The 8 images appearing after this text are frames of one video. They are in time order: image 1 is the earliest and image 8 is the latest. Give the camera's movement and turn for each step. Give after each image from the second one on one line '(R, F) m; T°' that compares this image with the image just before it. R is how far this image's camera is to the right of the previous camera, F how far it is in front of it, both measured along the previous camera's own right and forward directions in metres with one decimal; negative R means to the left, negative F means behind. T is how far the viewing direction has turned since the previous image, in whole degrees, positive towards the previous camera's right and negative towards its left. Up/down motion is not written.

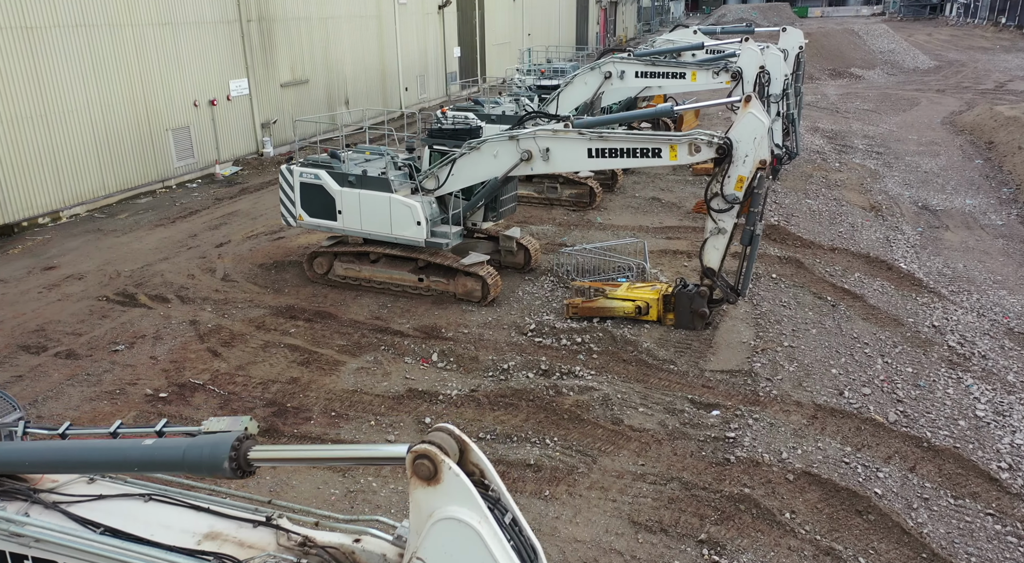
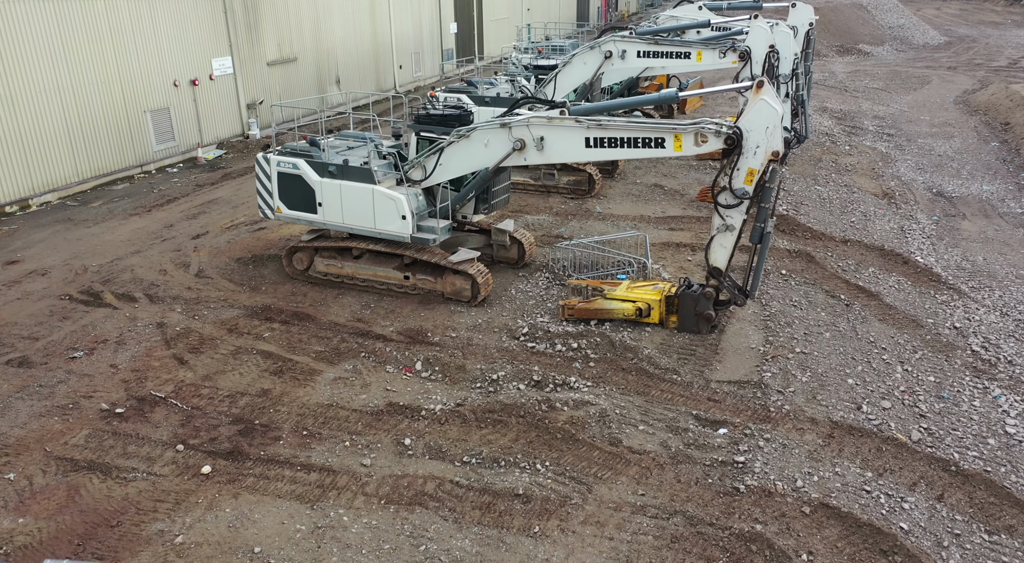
(+0.1, +0.7) m; 0°
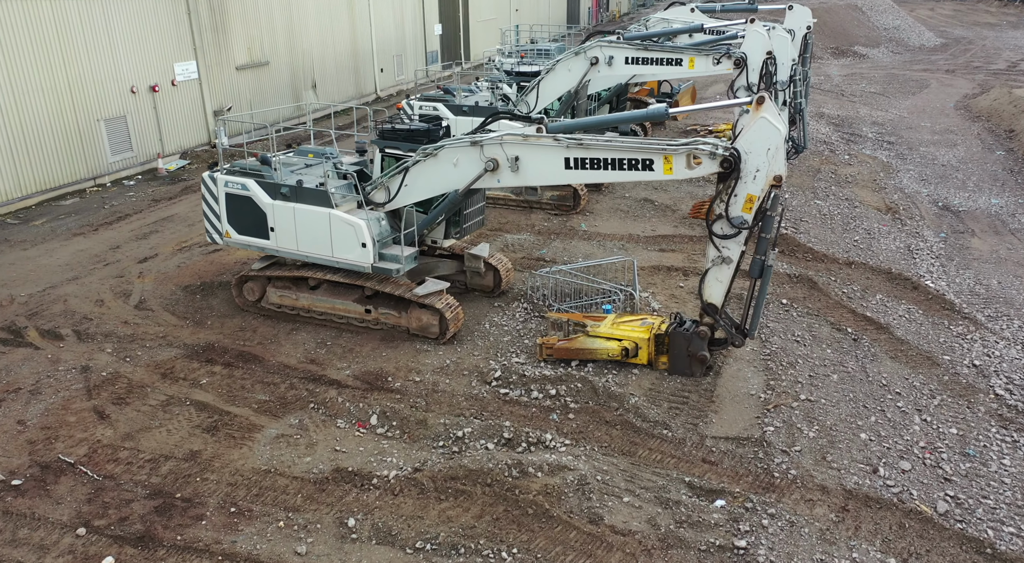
(+0.2, +1.0) m; +1°
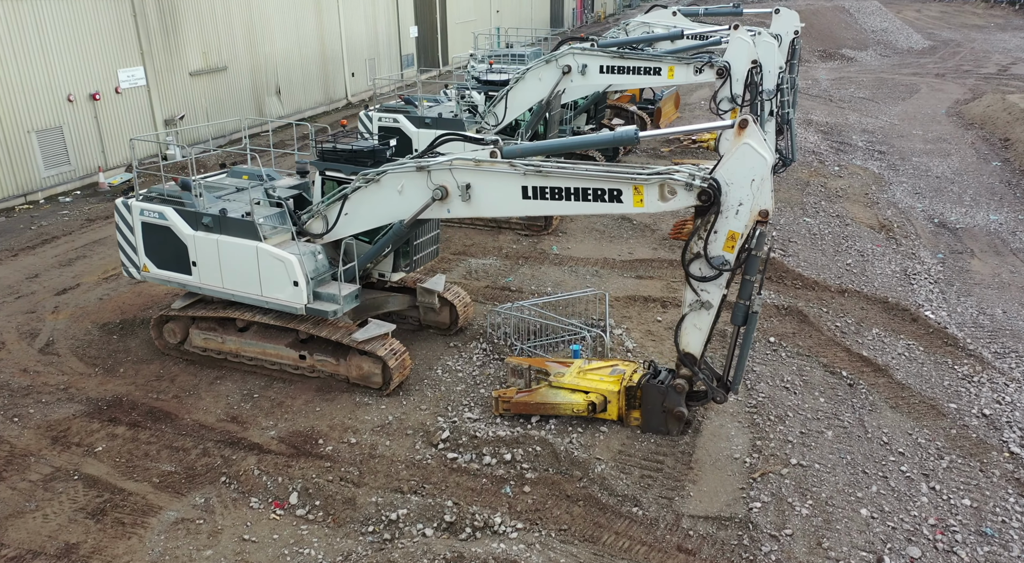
(+0.3, +1.0) m; +1°
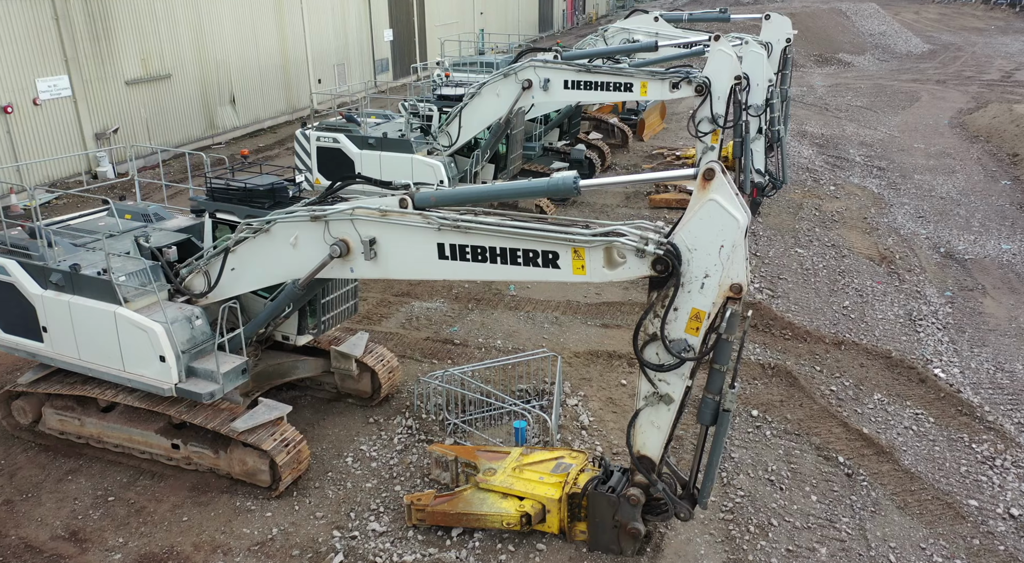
(+0.6, +1.5) m; 0°
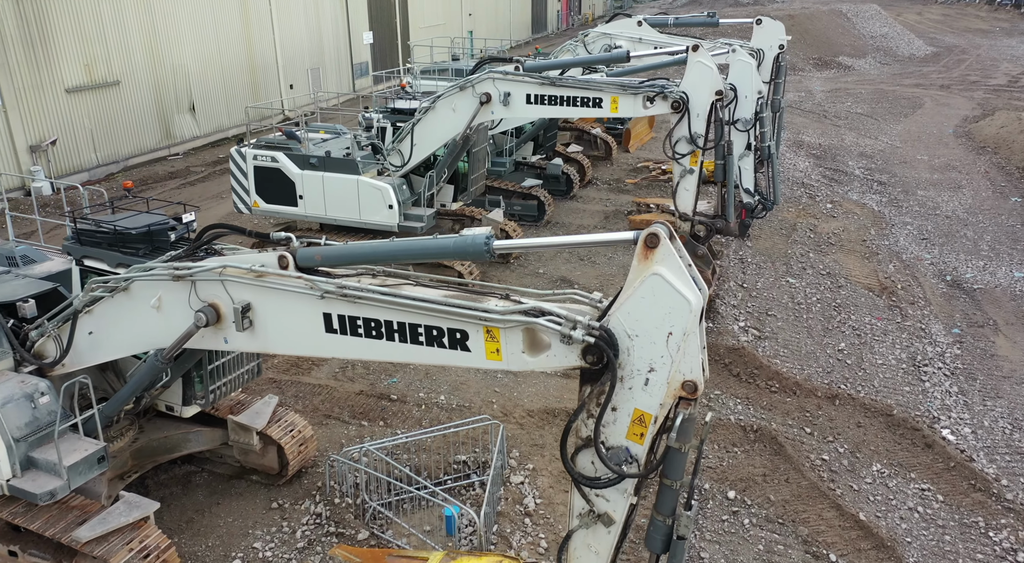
(+0.5, +1.2) m; 0°
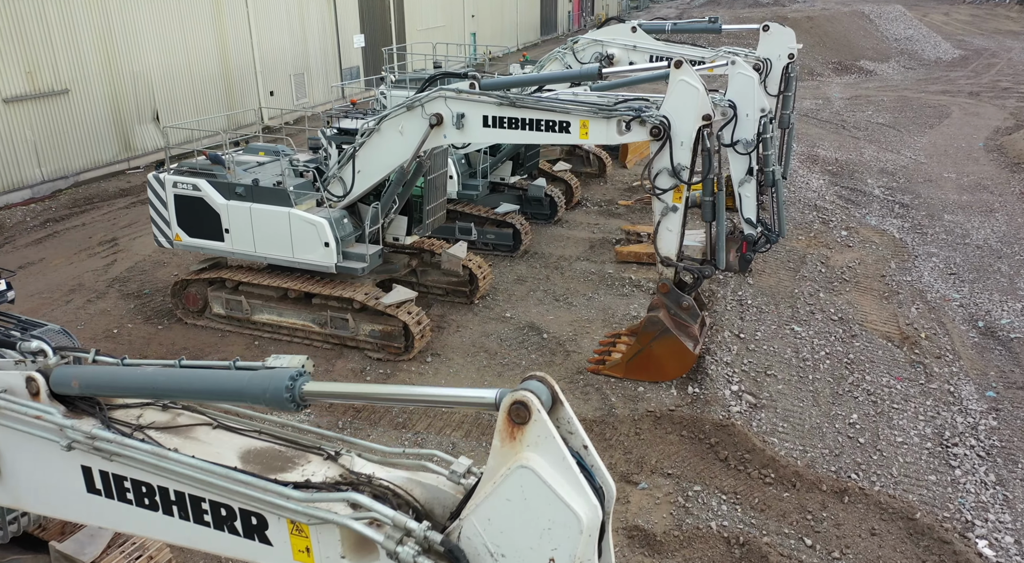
(+0.7, +1.5) m; -1°
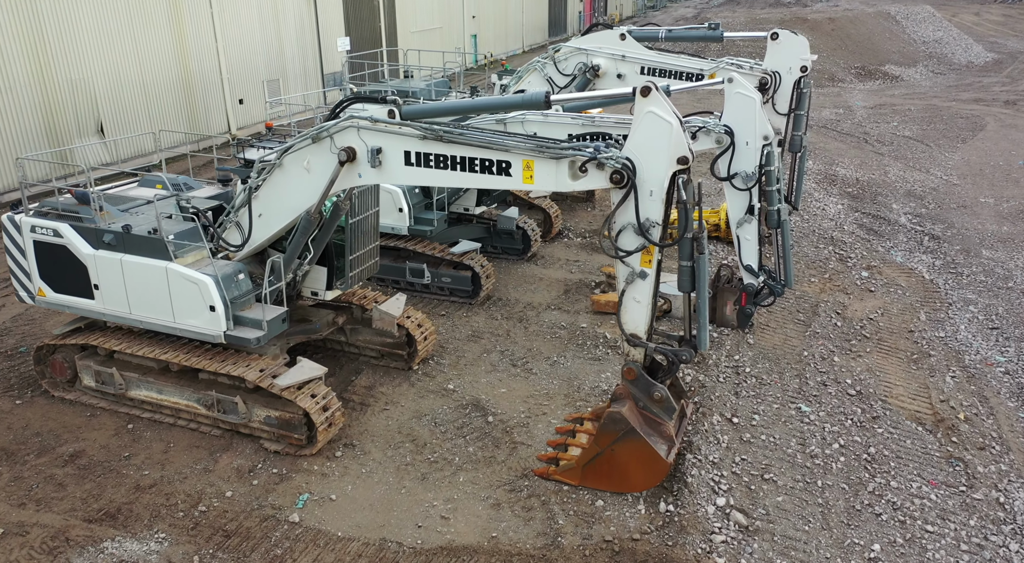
(+0.7, +1.8) m; -1°
